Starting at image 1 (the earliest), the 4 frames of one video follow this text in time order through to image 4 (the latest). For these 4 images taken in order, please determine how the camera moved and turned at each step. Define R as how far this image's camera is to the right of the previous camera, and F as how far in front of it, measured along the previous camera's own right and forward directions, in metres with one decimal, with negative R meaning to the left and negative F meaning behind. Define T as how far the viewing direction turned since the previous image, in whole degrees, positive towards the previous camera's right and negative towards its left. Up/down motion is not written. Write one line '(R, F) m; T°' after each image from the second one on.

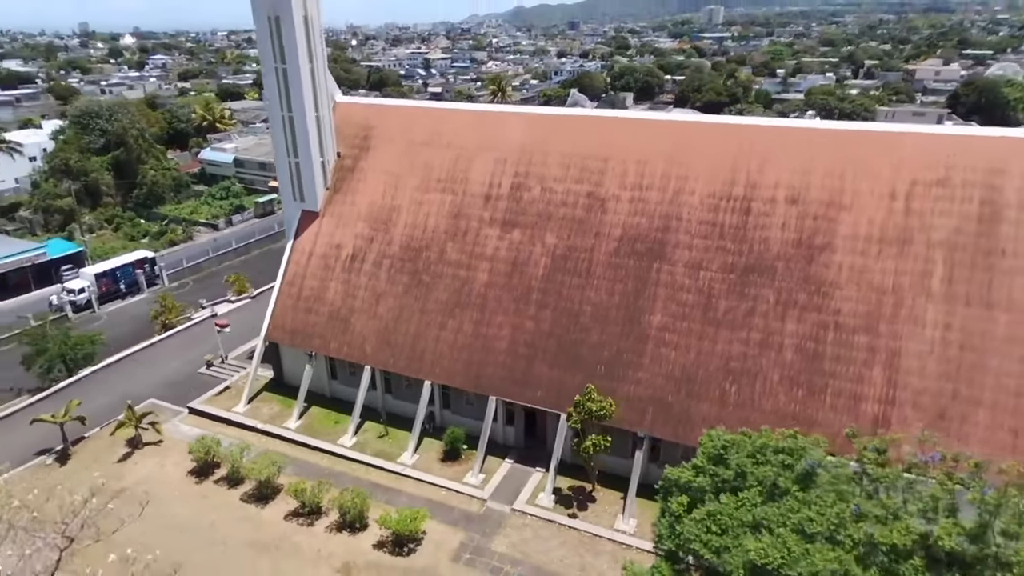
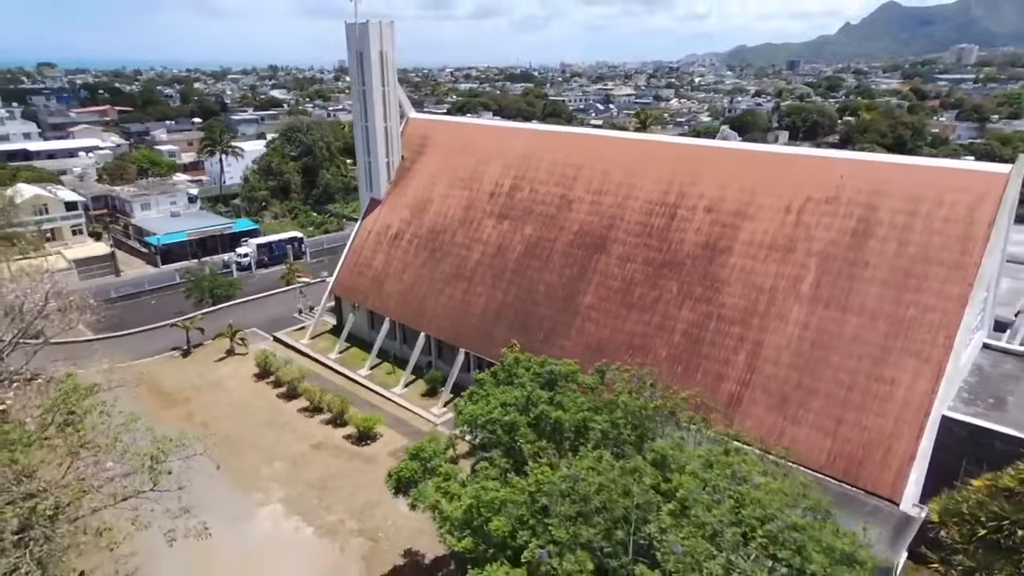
(+8.6, -3.8) m; -17°
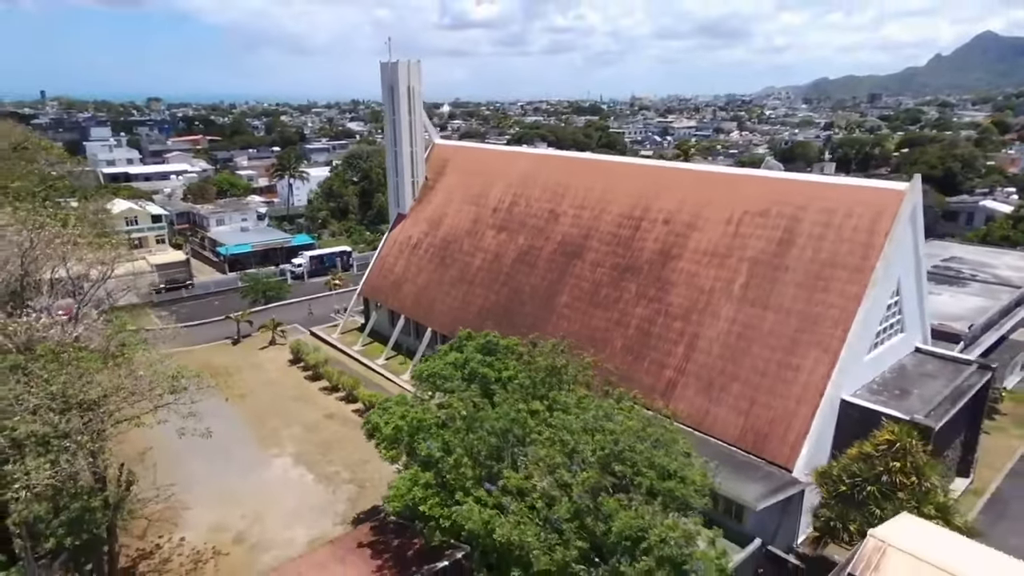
(+3.5, -3.5) m; -6°
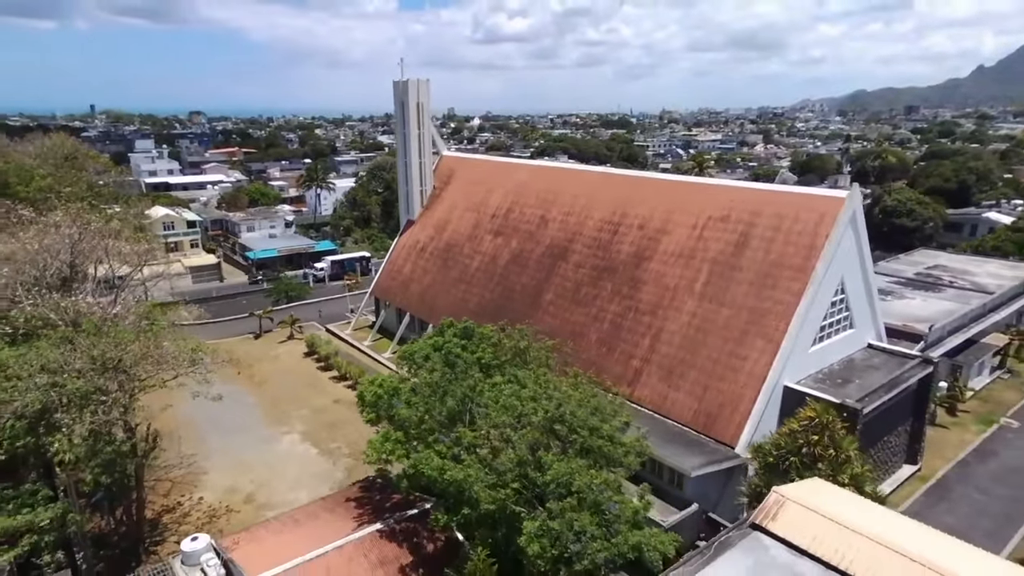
(+1.8, -2.5) m; -3°
